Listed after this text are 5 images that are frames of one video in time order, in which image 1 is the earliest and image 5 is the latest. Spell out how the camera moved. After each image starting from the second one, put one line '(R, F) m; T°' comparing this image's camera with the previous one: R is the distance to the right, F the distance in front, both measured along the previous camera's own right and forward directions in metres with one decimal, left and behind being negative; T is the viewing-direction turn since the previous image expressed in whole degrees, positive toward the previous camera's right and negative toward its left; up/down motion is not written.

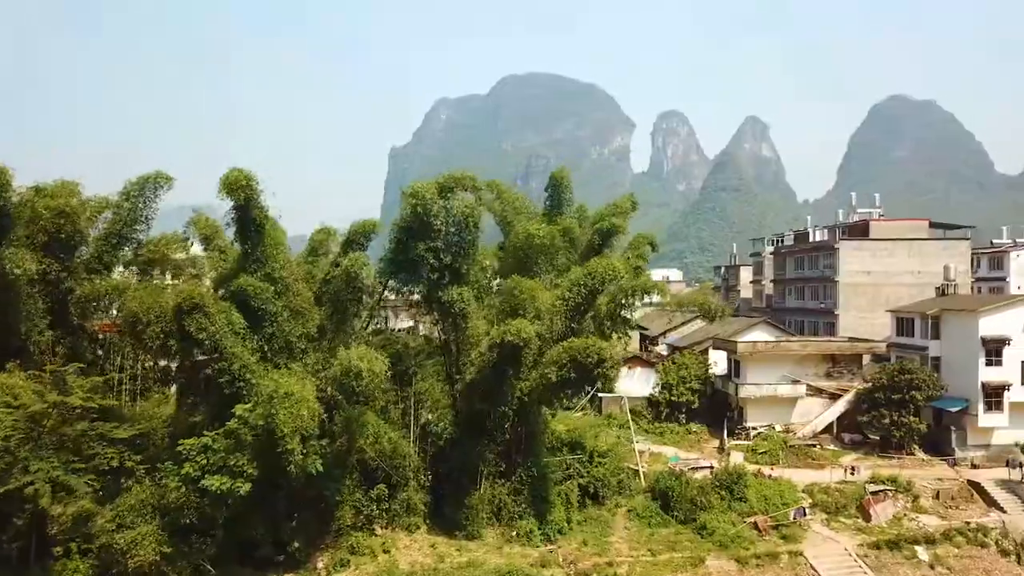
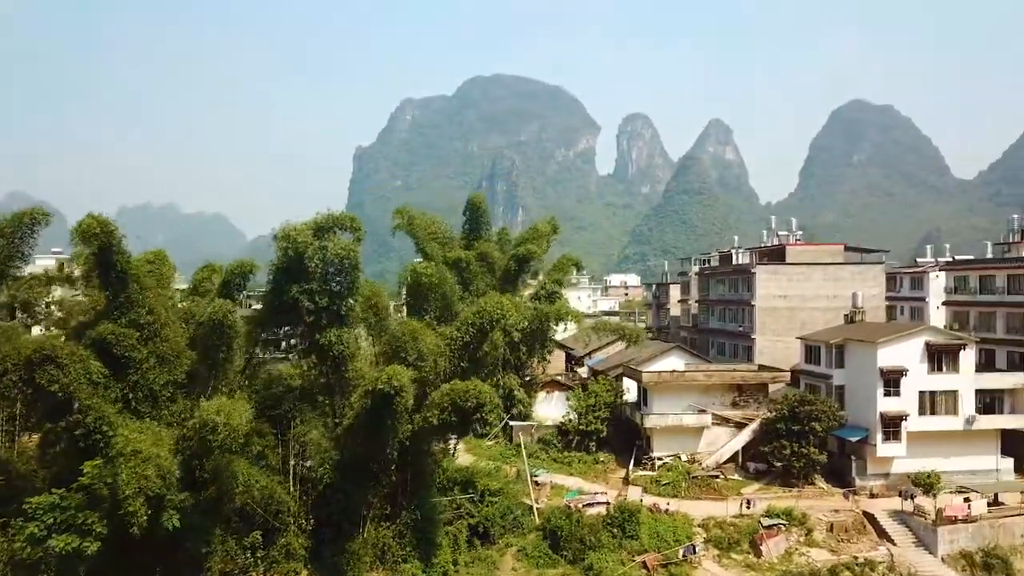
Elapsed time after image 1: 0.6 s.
(+1.6, +0.1) m; +2°
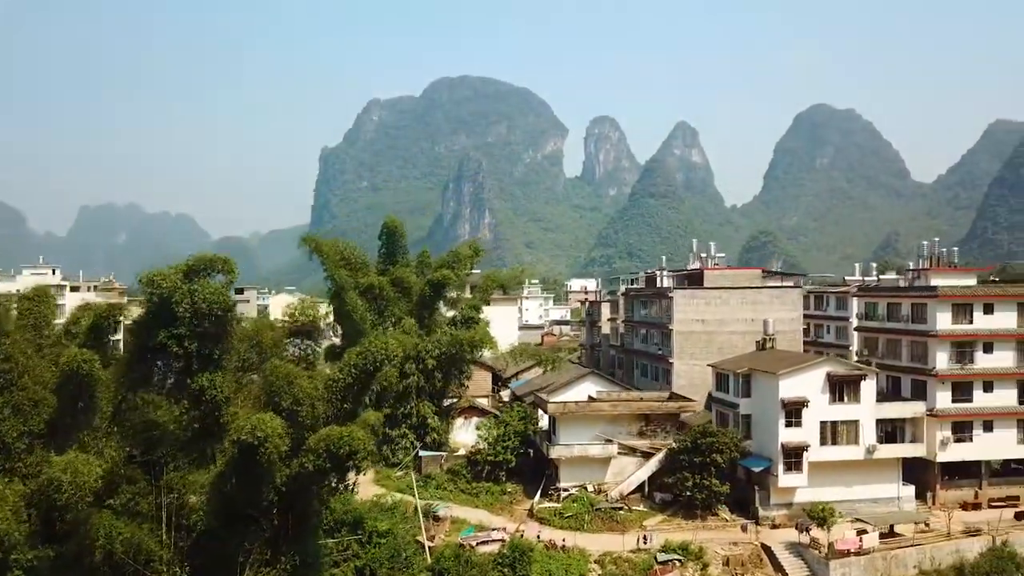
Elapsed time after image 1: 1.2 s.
(+1.7, +0.1) m; +2°
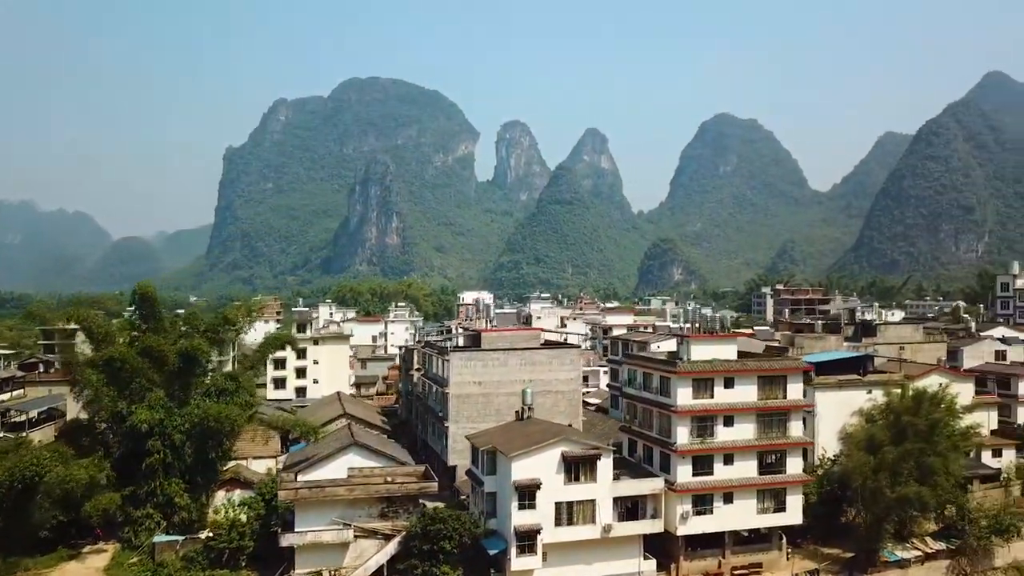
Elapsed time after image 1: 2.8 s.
(+4.6, +0.2) m; +6°
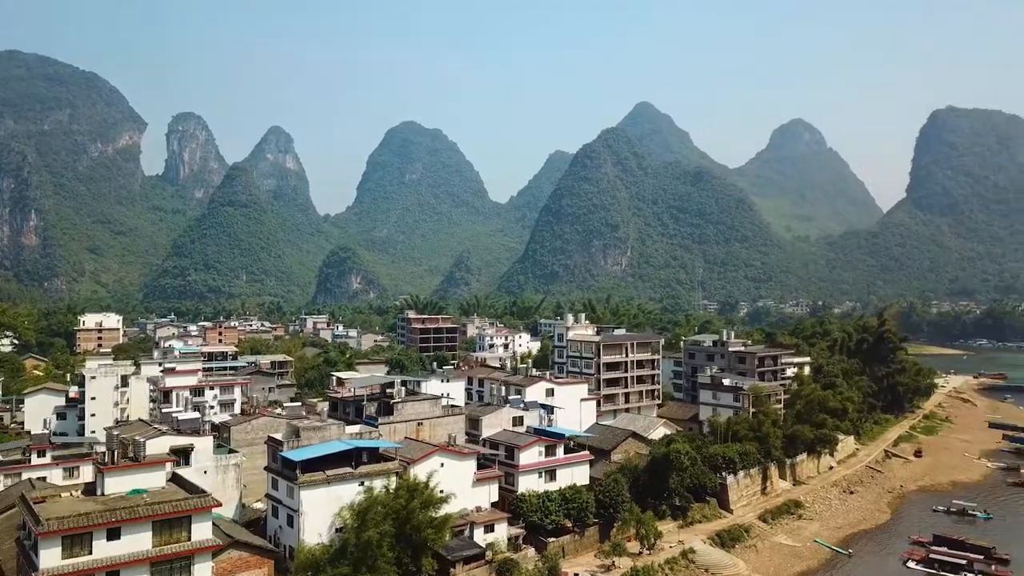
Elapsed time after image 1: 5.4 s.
(+7.9, +0.2) m; +21°
